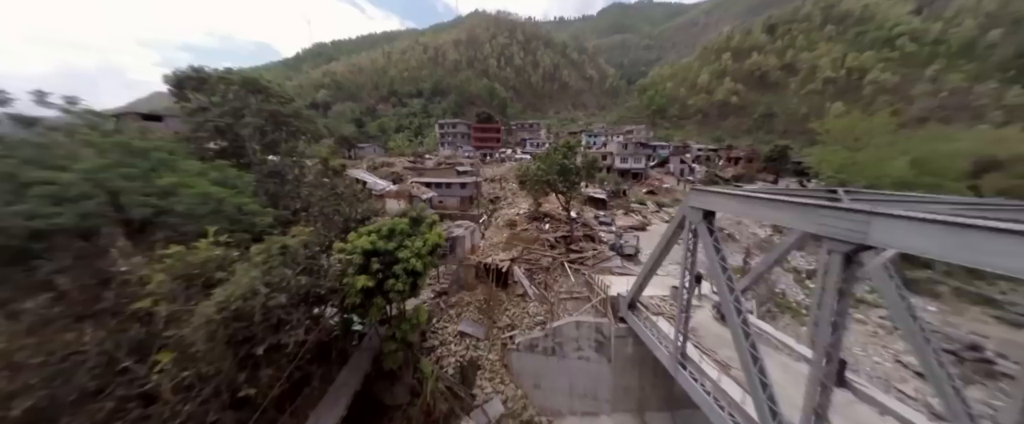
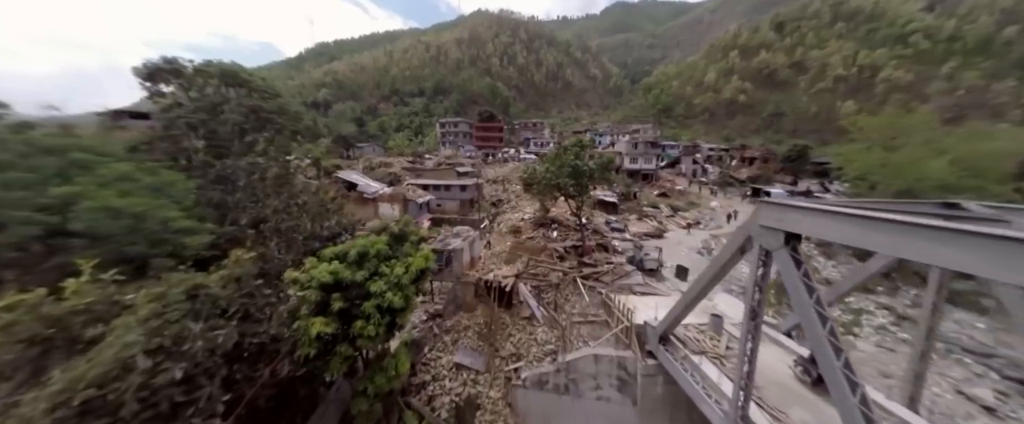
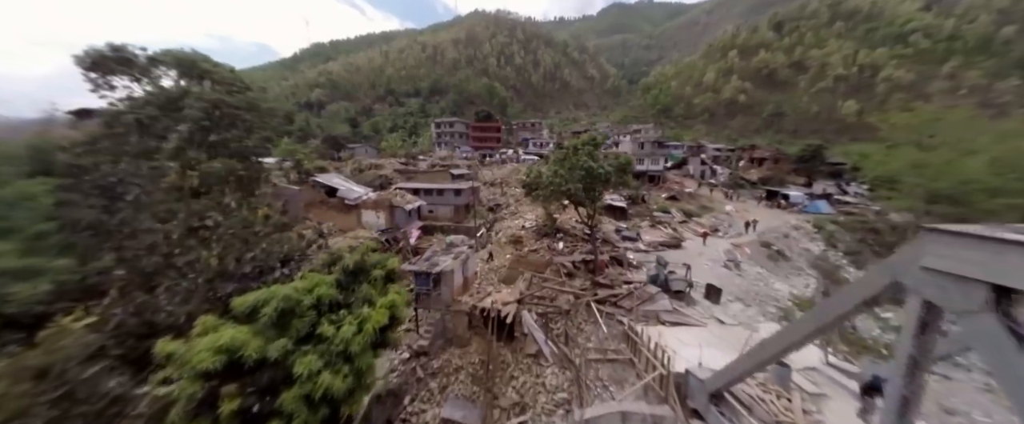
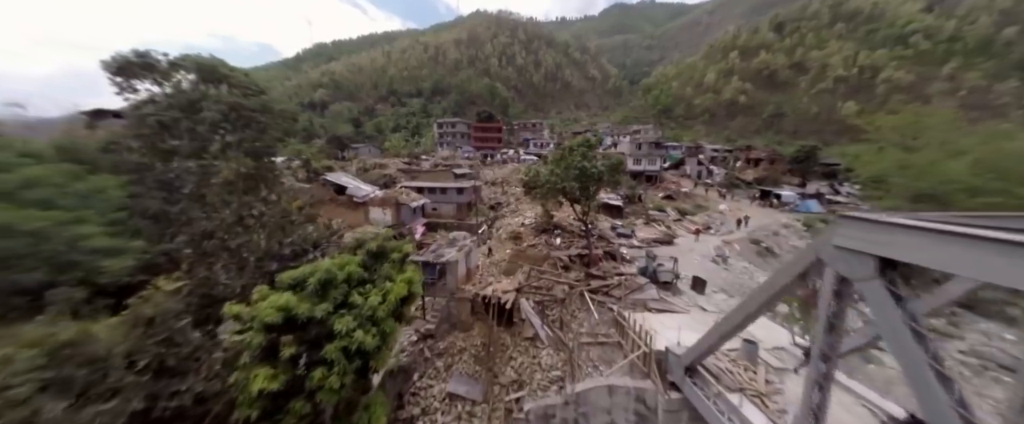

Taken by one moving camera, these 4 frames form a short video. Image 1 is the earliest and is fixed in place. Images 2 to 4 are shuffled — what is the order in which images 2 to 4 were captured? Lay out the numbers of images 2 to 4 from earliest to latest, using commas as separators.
2, 4, 3
